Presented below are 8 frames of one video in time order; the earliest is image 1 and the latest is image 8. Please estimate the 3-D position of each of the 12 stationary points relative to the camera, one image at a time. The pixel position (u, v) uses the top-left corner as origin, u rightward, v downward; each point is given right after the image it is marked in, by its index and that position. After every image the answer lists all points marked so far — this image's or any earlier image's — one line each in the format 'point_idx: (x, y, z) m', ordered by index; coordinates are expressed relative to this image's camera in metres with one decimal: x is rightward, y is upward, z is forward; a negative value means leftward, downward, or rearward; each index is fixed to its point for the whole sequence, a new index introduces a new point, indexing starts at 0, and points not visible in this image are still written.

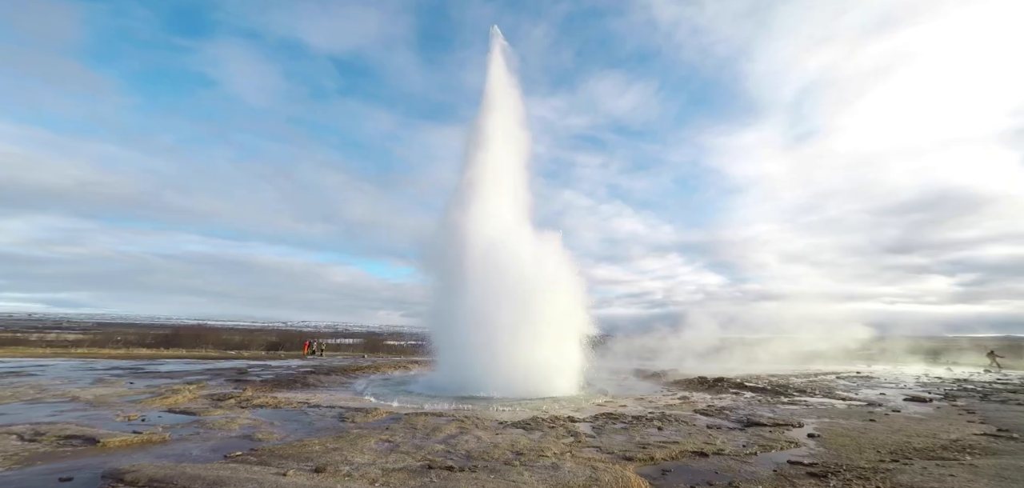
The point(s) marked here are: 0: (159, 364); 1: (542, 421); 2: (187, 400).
0: (-15.8, -5.3, +20.1) m
1: (+0.8, -5.2, +12.6) m
2: (-9.6, -4.6, +13.3) m
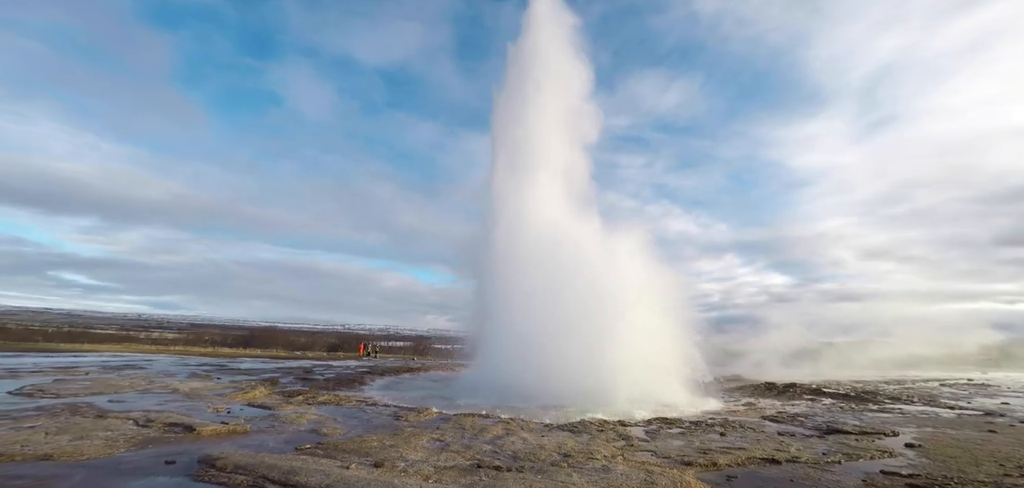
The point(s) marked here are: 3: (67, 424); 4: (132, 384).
0: (-13.5, -5.8, +22.5) m
1: (+2.0, -5.5, +13.0) m
2: (-8.2, -5.0, +14.9) m
3: (-9.0, -3.7, +9.2) m
4: (-12.2, -4.5, +14.5) m
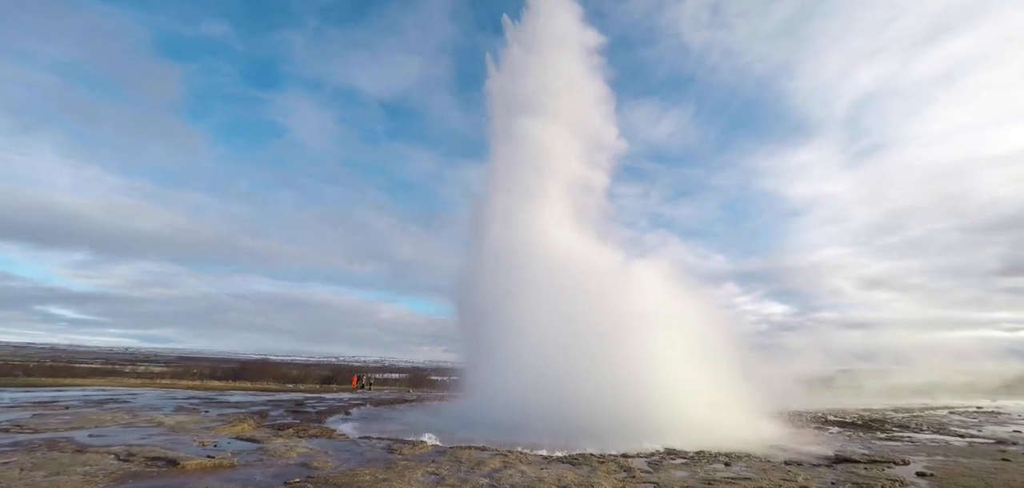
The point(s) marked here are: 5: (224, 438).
0: (-13.7, -7.2, +21.8) m
1: (+1.9, -6.2, +12.6) m
2: (-8.3, -5.9, +14.4) m
3: (-9.1, -4.2, +8.8) m
4: (-12.3, -5.4, +13.9) m
5: (-8.1, -5.5, +12.8) m
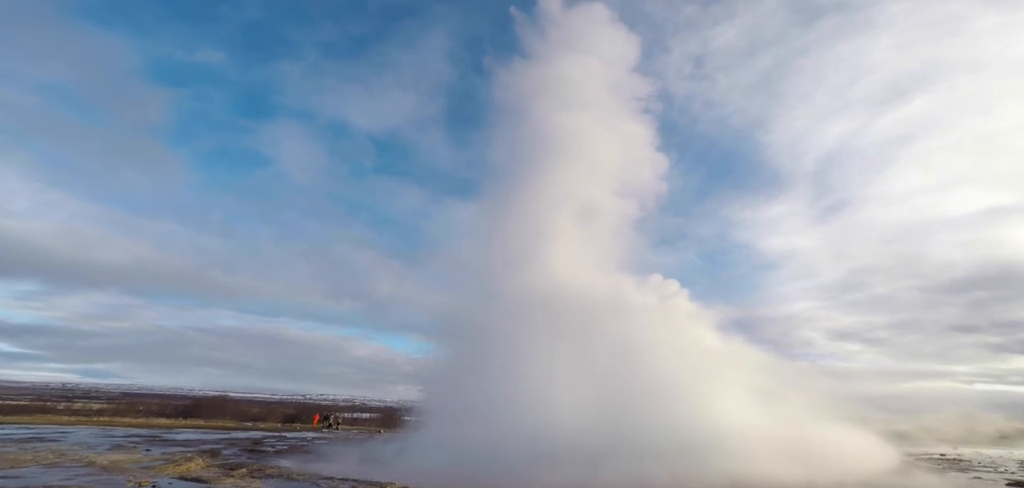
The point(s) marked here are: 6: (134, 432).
0: (-15.0, -8.4, +20.1) m
1: (+1.2, -6.8, +11.9) m
2: (-9.1, -6.5, +13.2) m
3: (-9.6, -4.3, +7.6) m
4: (-13.1, -5.9, +12.5) m
5: (-8.9, -6.0, +11.6) m
6: (-16.0, -8.0, +19.1) m
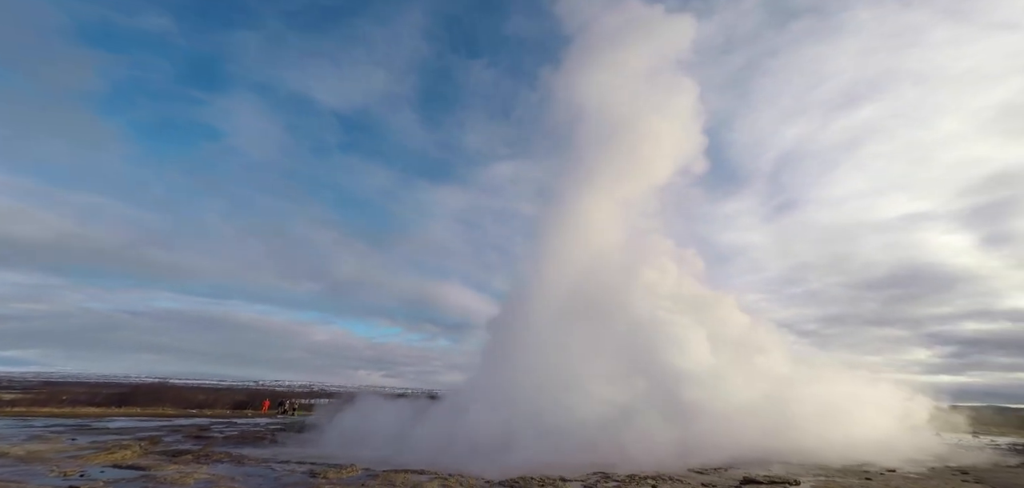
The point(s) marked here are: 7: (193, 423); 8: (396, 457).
0: (-16.4, -7.2, +18.2) m
1: (+0.5, -6.0, +11.5) m
2: (-9.9, -5.5, +11.9) m
3: (-9.7, -3.5, +6.2) m
4: (-13.7, -4.9, +10.8) m
5: (-9.4, -5.1, +10.2) m
6: (-17.3, -6.8, +17.1) m
7: (-13.7, -7.7, +19.4) m
8: (-4.3, -7.3, +15.7) m
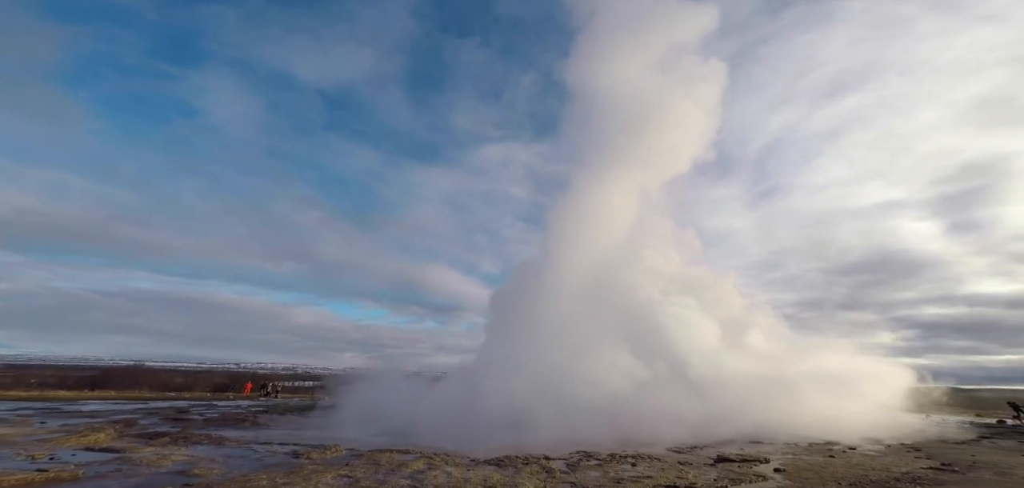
0: (-16.9, -6.3, +17.7) m
1: (+0.2, -5.5, +11.5) m
2: (-10.2, -4.9, +11.5) m
3: (-9.9, -3.1, +5.8) m
4: (-14.0, -4.3, +10.2) m
5: (-9.7, -4.5, +9.8) m
6: (-17.8, -5.9, +16.5) m
7: (-14.4, -6.8, +19.0) m
8: (-4.8, -6.6, +15.5) m
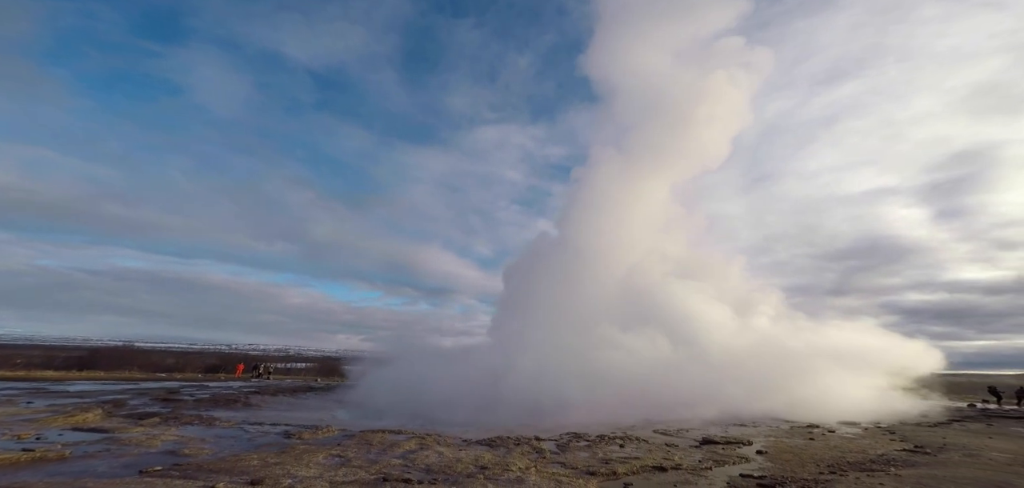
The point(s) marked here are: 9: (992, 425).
0: (-17.3, -5.5, +17.5) m
1: (-0.1, -5.0, +11.6) m
2: (-10.4, -4.4, +11.4) m
3: (-10.0, -2.7, +5.6) m
4: (-14.2, -3.8, +10.1) m
5: (-9.9, -4.0, +9.8) m
6: (-18.1, -5.1, +16.3) m
7: (-14.7, -5.9, +18.9) m
8: (-5.1, -6.0, +15.6) m
9: (+20.6, -7.8, +19.4) m
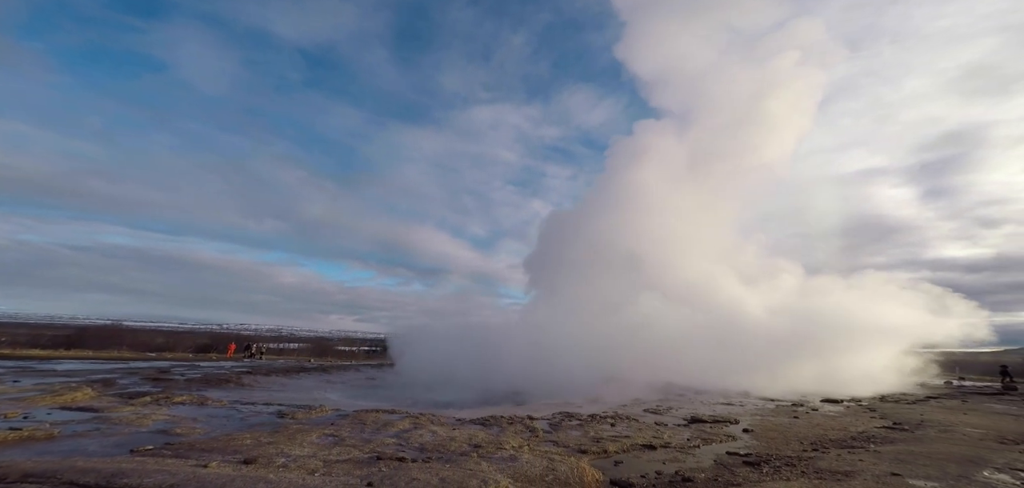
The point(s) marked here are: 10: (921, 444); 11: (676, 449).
0: (-17.5, -4.6, +17.3) m
1: (-0.2, -4.5, +11.7) m
2: (-10.6, -3.8, +11.3) m
3: (-10.0, -2.4, +5.5) m
4: (-14.3, -3.3, +9.9) m
5: (-10.0, -3.5, +9.6) m
6: (-18.4, -4.3, +16.1) m
7: (-15.0, -5.0, +18.8) m
8: (-5.3, -5.3, +15.6) m
9: (+20.3, -7.1, +20.0) m
10: (+9.7, -4.7, +10.6) m
11: (+3.4, -4.2, +9.3) m
